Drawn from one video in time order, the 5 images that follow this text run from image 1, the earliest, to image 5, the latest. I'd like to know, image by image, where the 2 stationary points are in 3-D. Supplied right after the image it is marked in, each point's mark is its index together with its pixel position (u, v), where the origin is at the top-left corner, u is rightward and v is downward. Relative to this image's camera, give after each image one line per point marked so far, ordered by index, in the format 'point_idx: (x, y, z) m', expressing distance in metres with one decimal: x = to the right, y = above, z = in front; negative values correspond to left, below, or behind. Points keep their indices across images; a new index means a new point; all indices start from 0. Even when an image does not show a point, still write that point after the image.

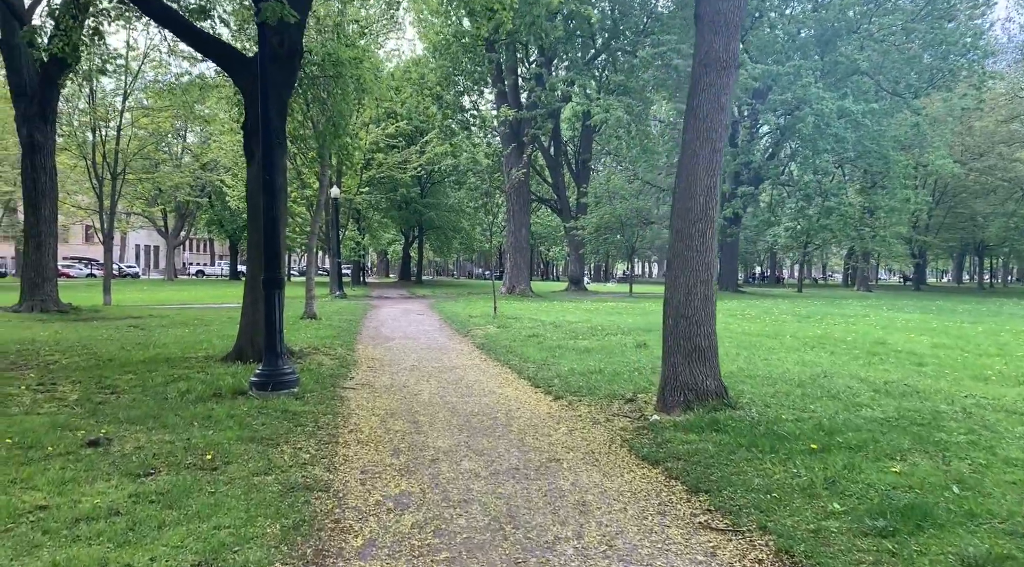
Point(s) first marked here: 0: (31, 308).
0: (-12.1, -0.6, +18.5) m
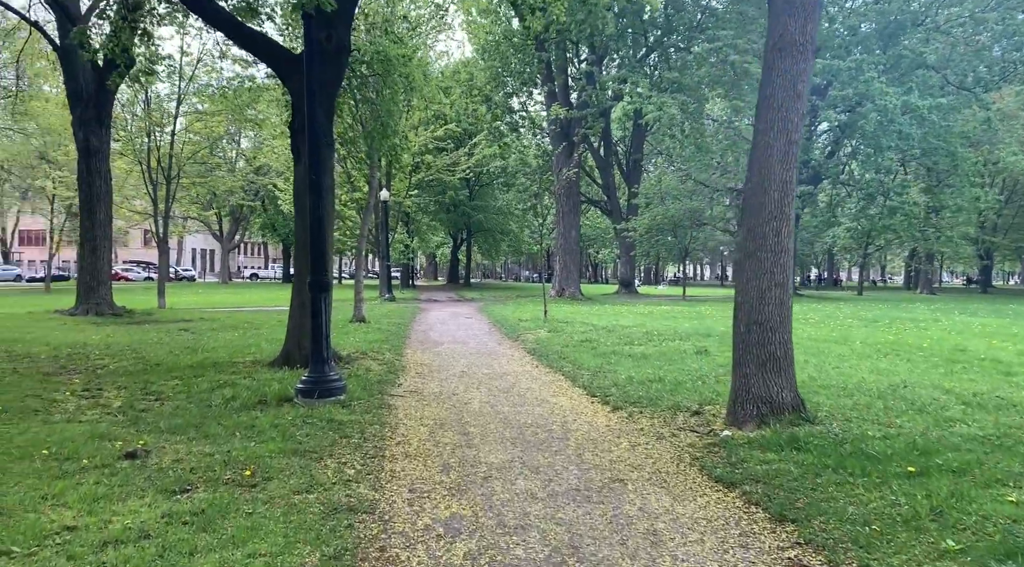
0: (-10.8, -0.7, +18.8) m
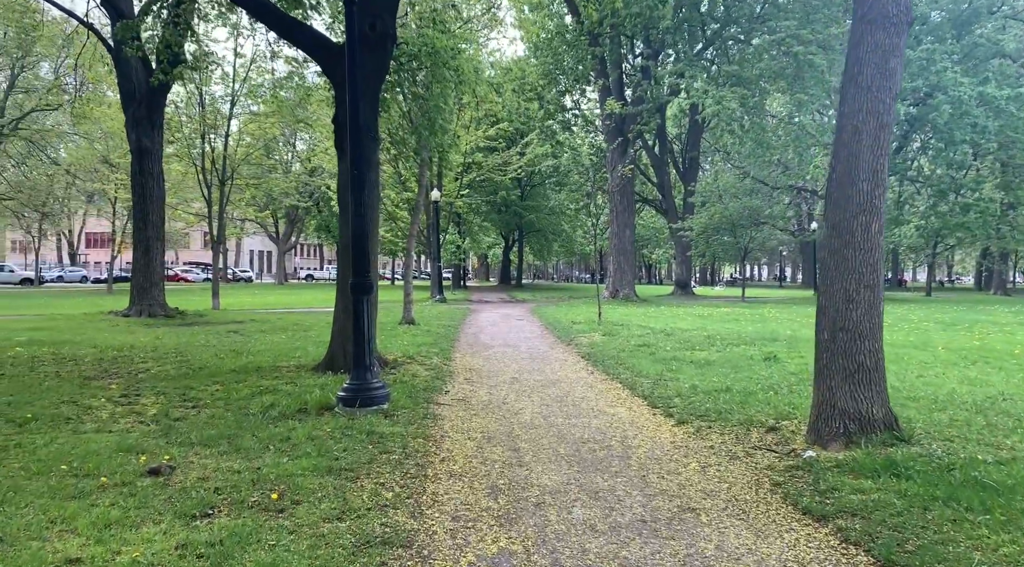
0: (-9.5, -0.7, +18.9) m
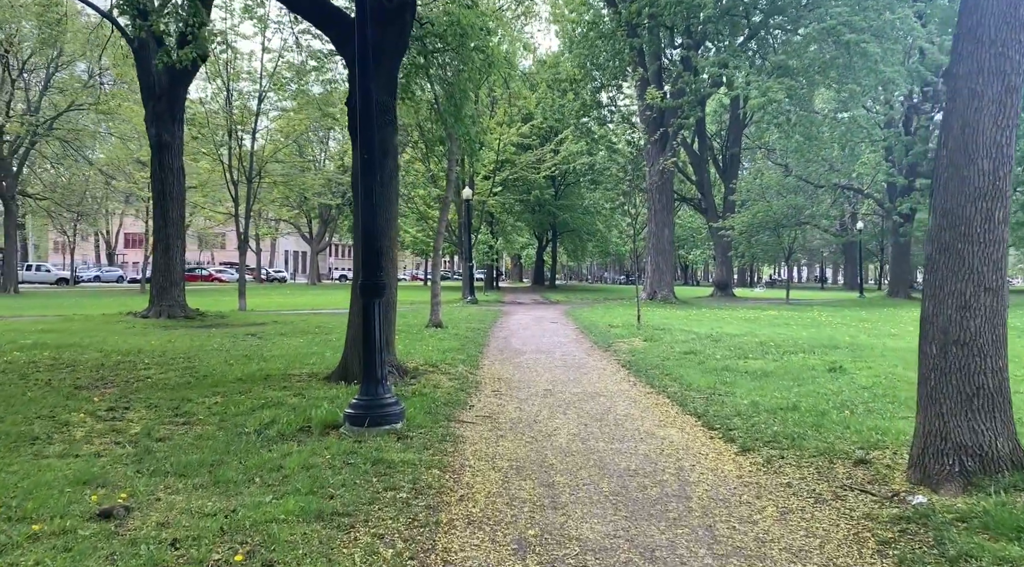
0: (-8.7, -0.7, +18.3) m
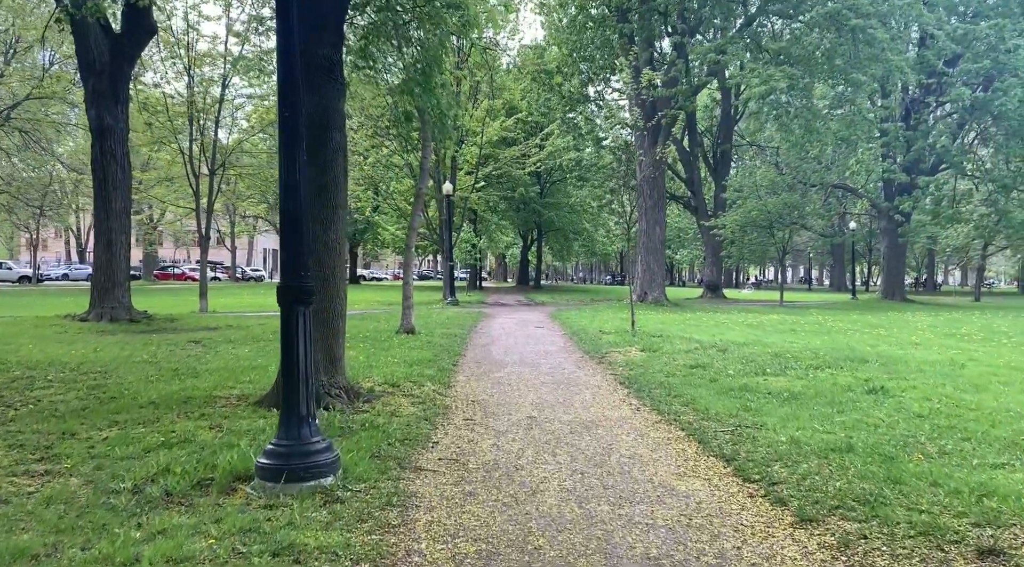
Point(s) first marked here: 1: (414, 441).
0: (-9.1, -0.7, +16.4) m
1: (-0.8, -1.3, +6.1) m
